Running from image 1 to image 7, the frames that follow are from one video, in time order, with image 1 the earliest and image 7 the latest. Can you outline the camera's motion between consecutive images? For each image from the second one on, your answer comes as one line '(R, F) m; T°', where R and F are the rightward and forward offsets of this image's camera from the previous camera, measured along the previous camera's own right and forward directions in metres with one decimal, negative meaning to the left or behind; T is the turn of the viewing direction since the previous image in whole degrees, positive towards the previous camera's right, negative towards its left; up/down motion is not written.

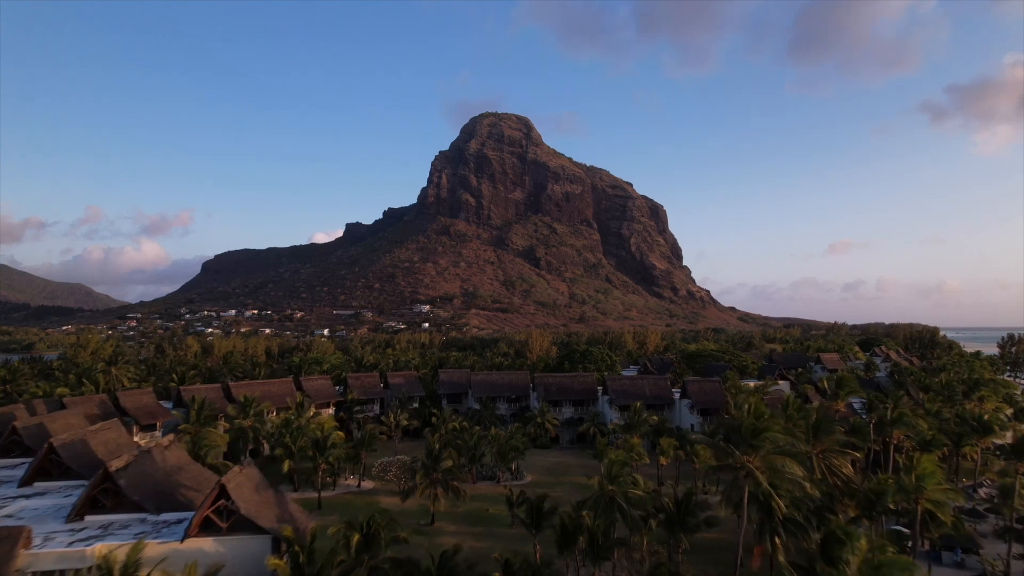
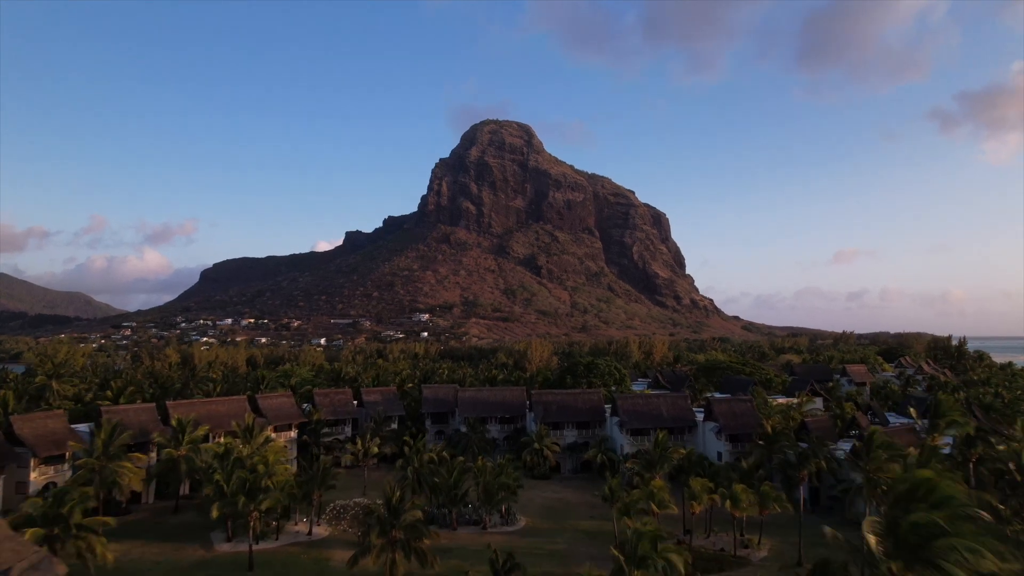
(+0.5, +5.5) m; 0°
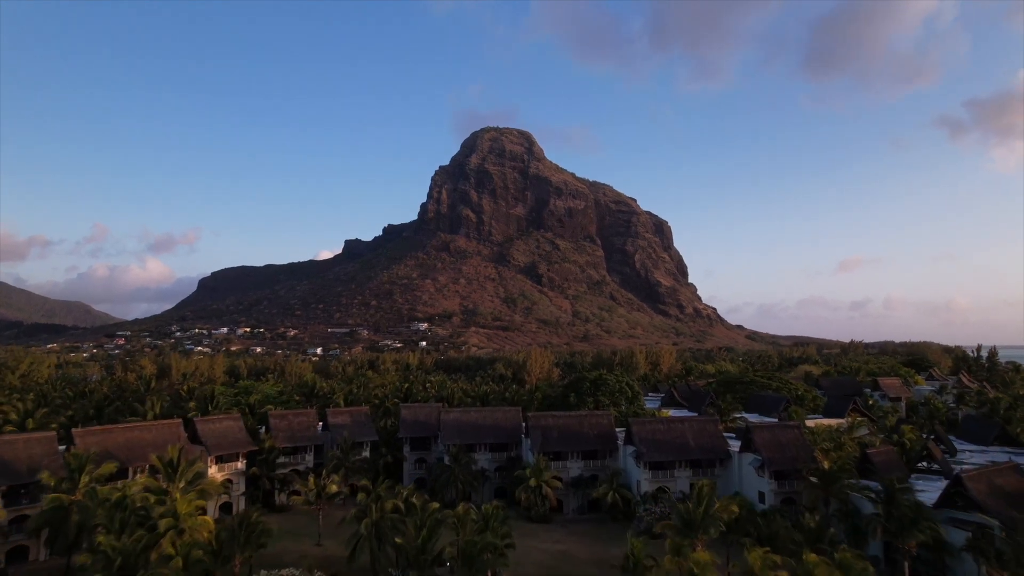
(+0.4, +5.5) m; 0°
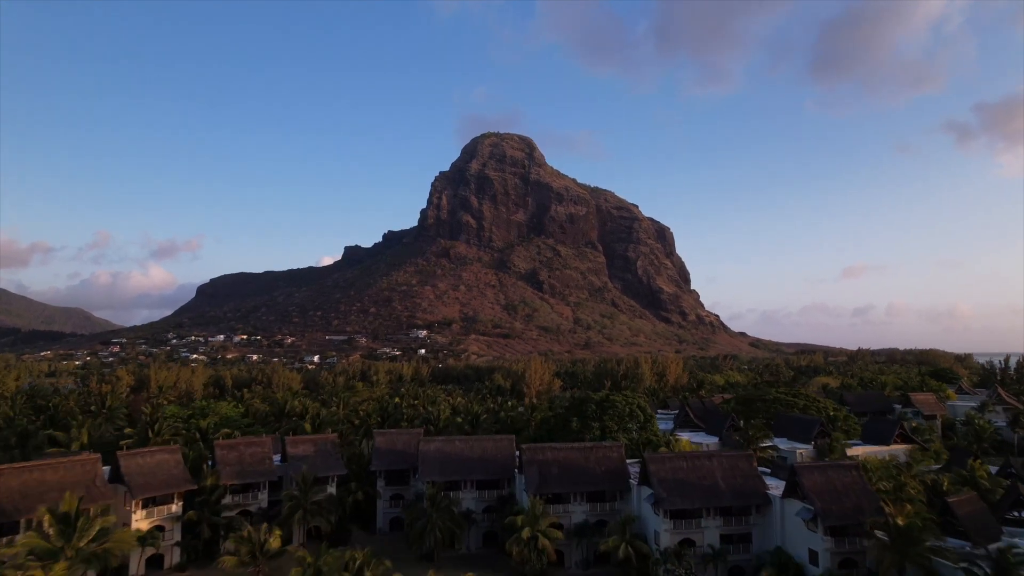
(+0.4, +4.5) m; 0°
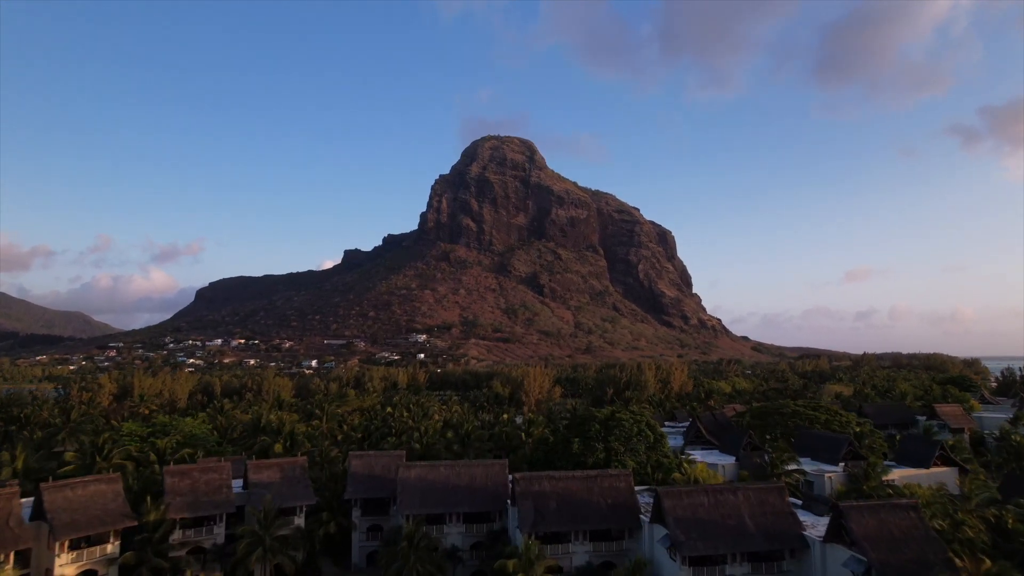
(+0.3, +3.1) m; 0°
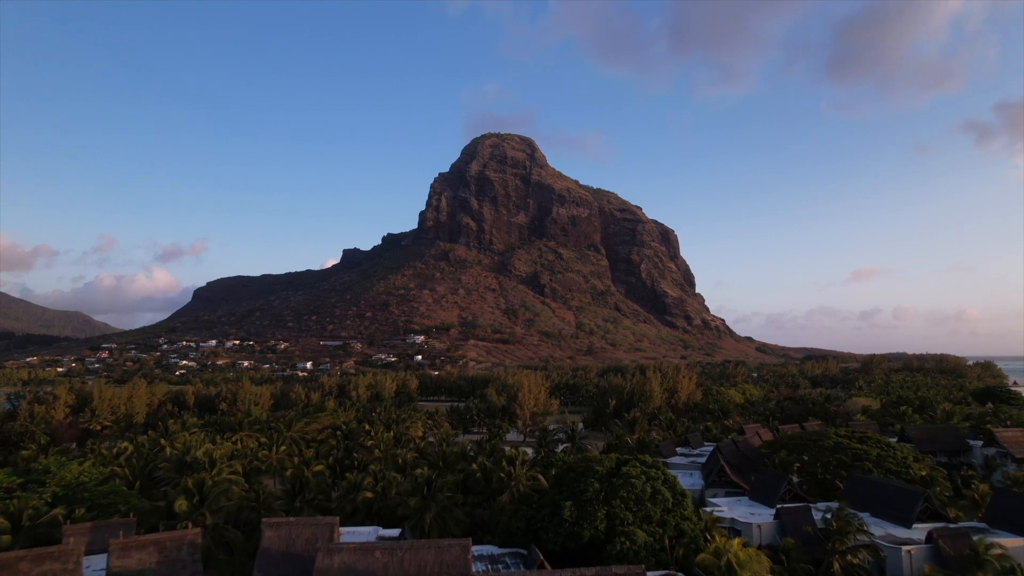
(+1.0, +6.4) m; 0°
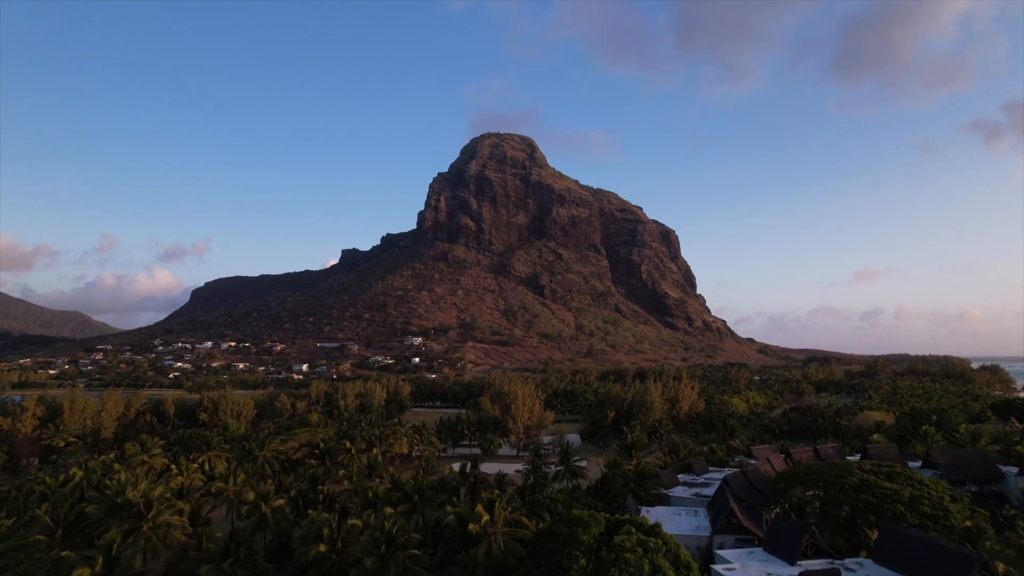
(+0.8, +3.6) m; 0°
